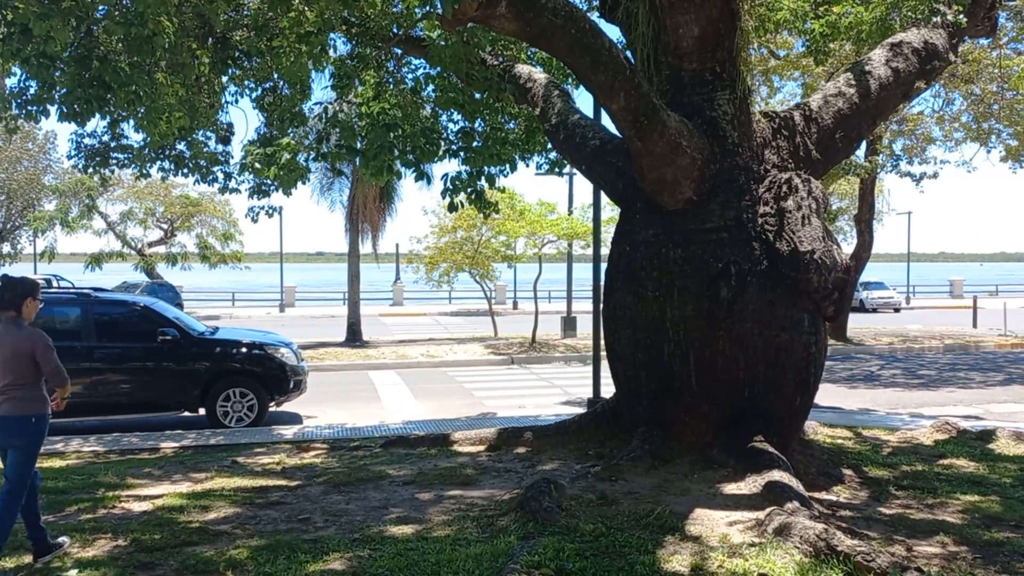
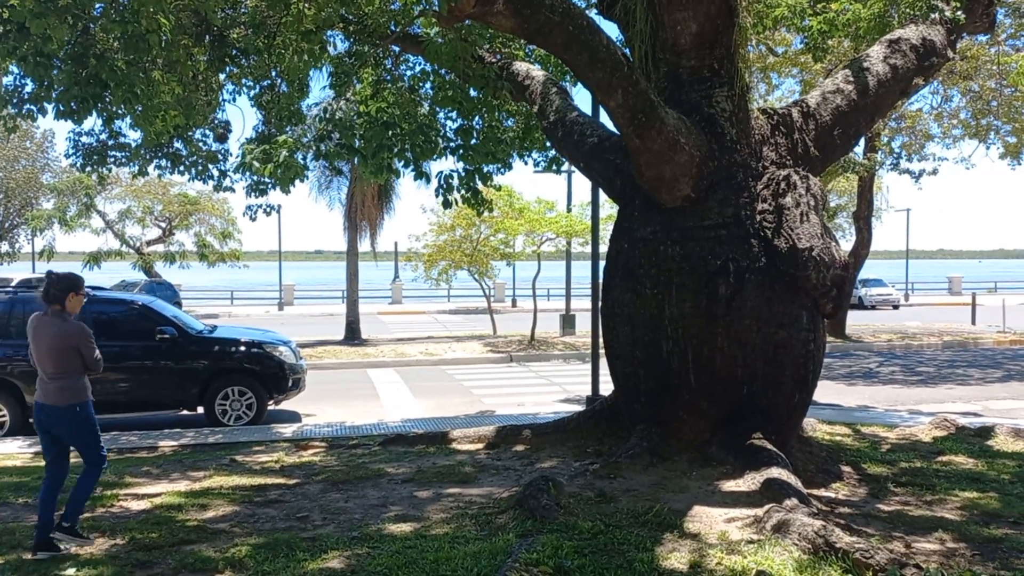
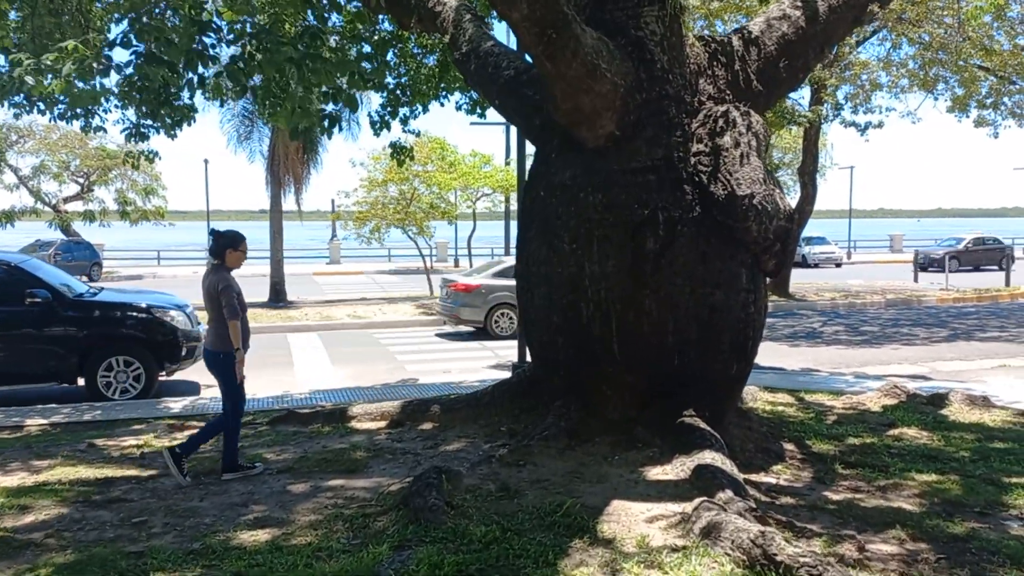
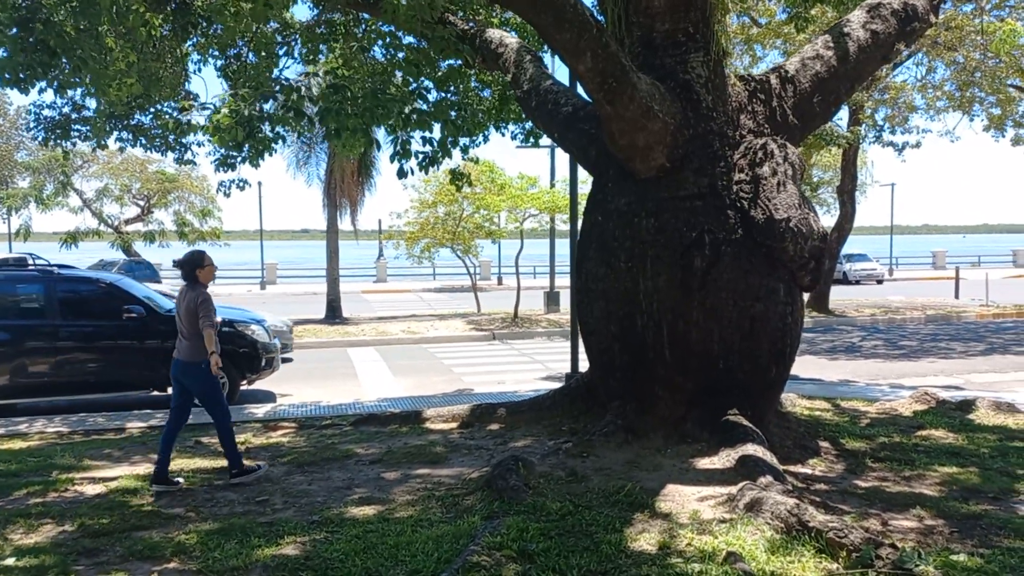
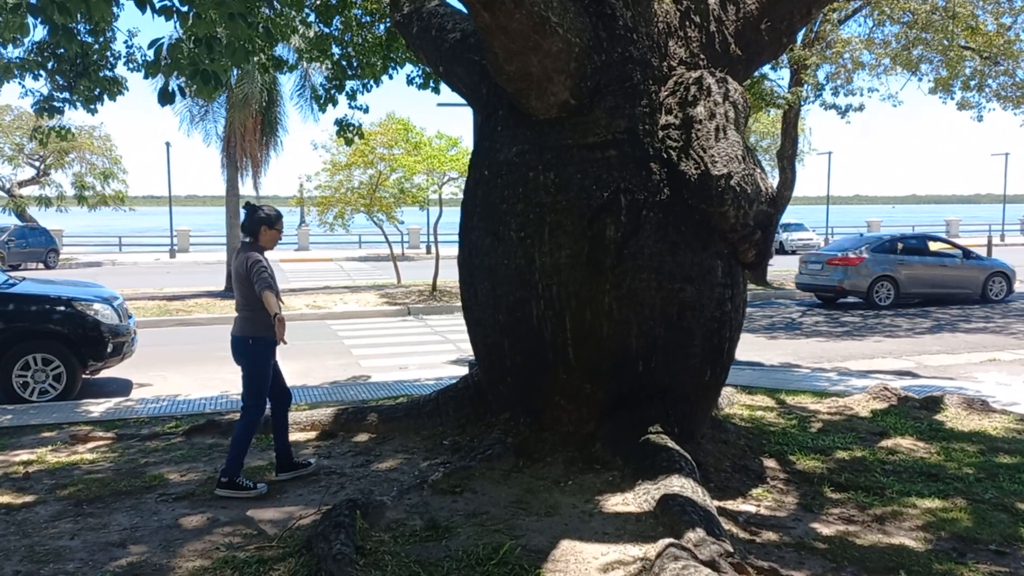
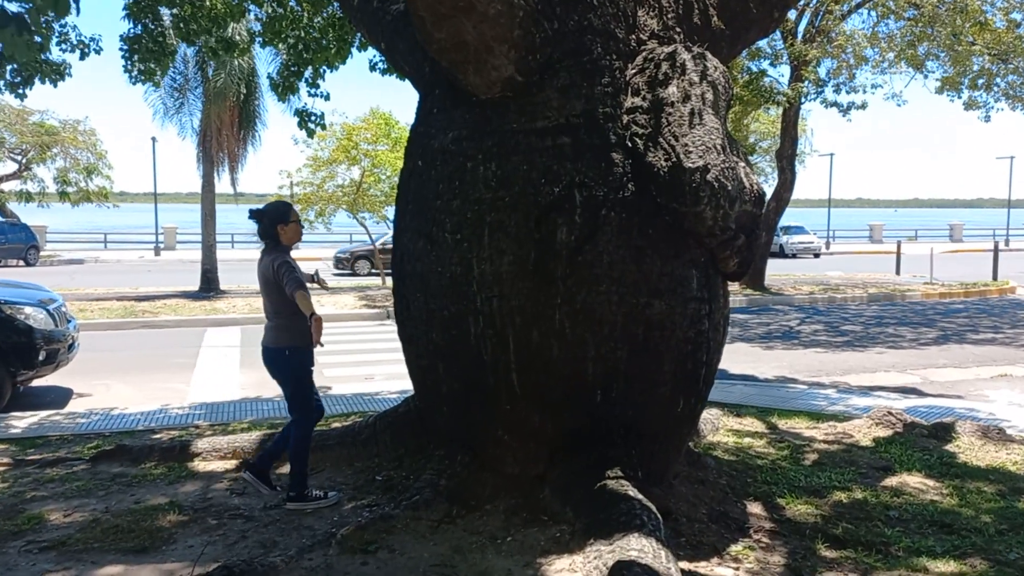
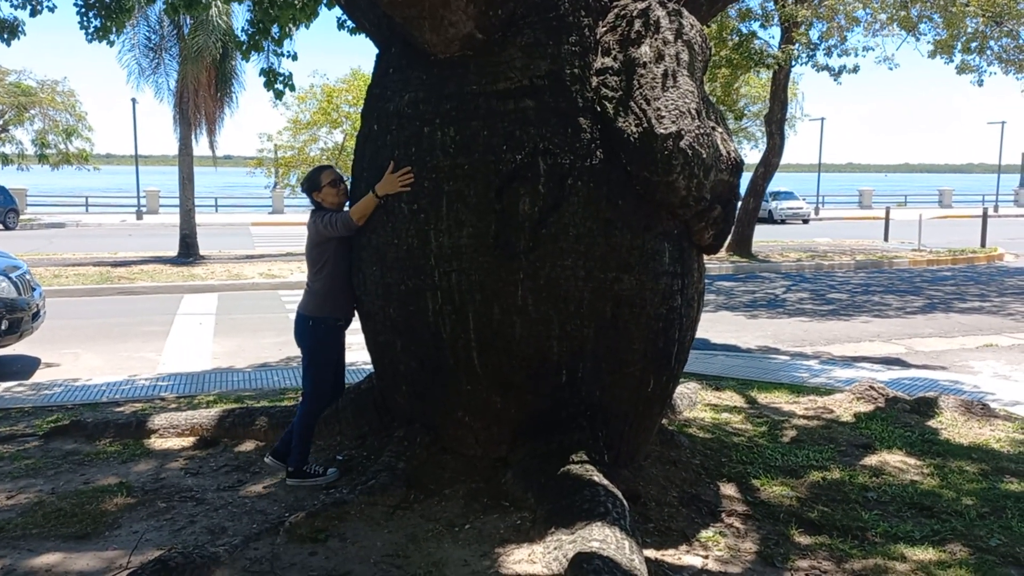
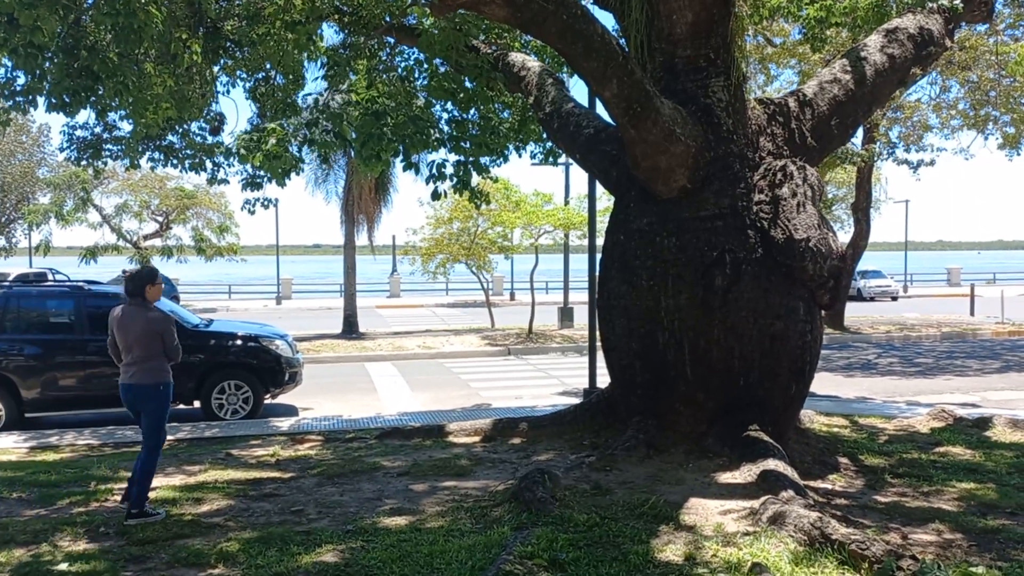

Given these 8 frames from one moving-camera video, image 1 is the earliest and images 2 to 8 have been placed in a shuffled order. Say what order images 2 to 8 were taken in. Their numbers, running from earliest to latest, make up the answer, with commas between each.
2, 8, 4, 3, 5, 6, 7
